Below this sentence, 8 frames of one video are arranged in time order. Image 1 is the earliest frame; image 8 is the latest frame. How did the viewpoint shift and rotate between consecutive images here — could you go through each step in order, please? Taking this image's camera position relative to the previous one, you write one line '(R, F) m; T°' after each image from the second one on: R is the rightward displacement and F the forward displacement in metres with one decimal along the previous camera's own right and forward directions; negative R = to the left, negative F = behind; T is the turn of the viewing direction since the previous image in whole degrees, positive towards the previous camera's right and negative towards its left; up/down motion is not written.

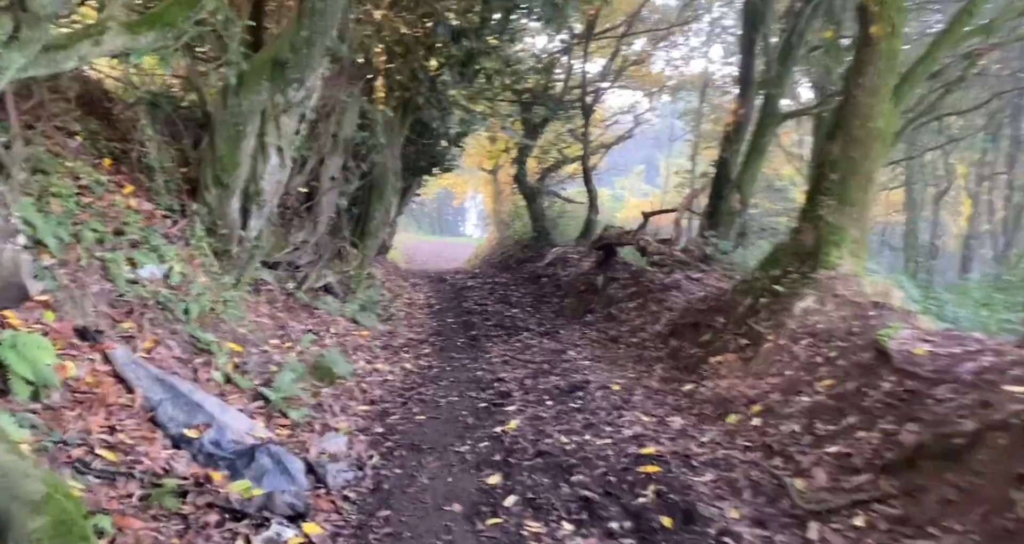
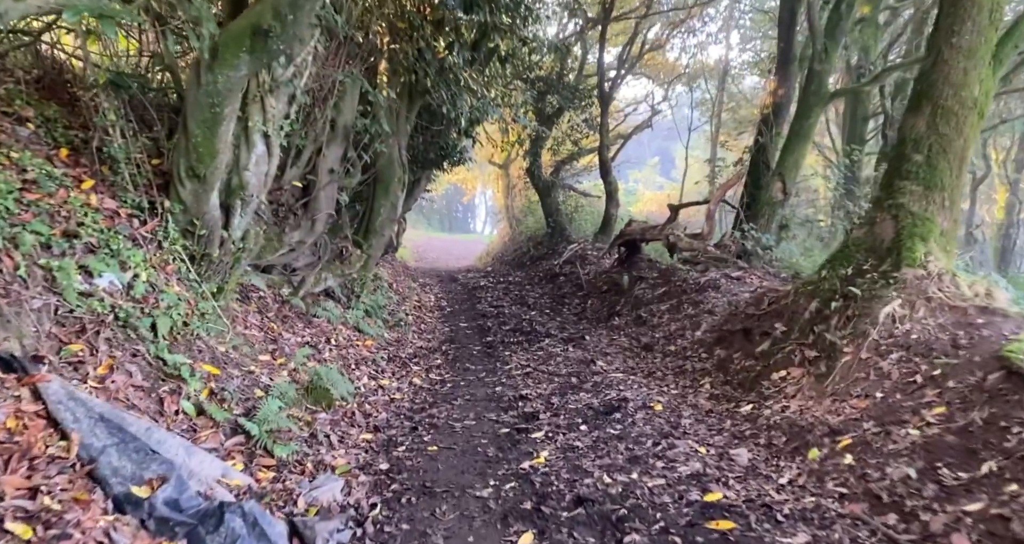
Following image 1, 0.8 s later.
(-0.1, +1.1) m; -1°
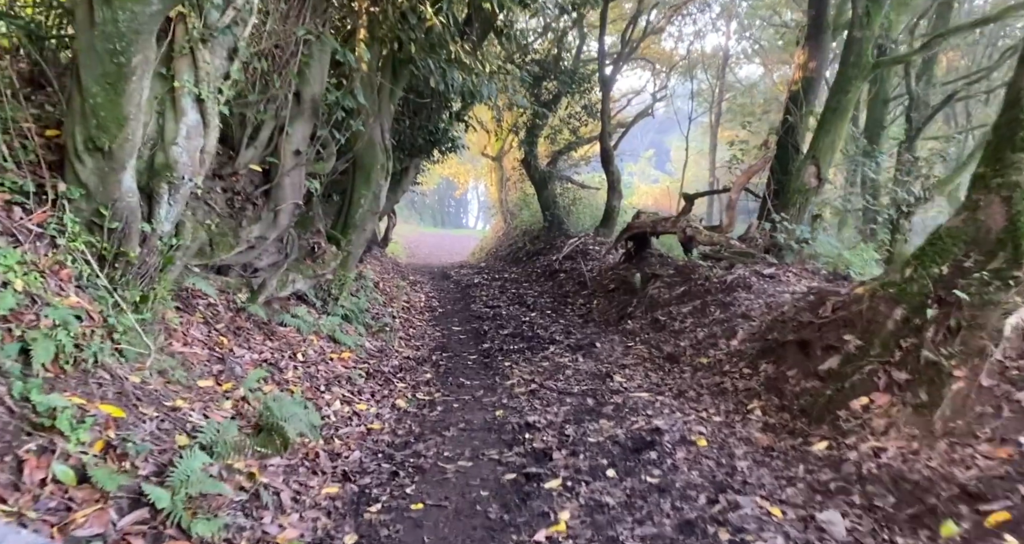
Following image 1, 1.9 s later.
(-0.1, +1.5) m; +1°
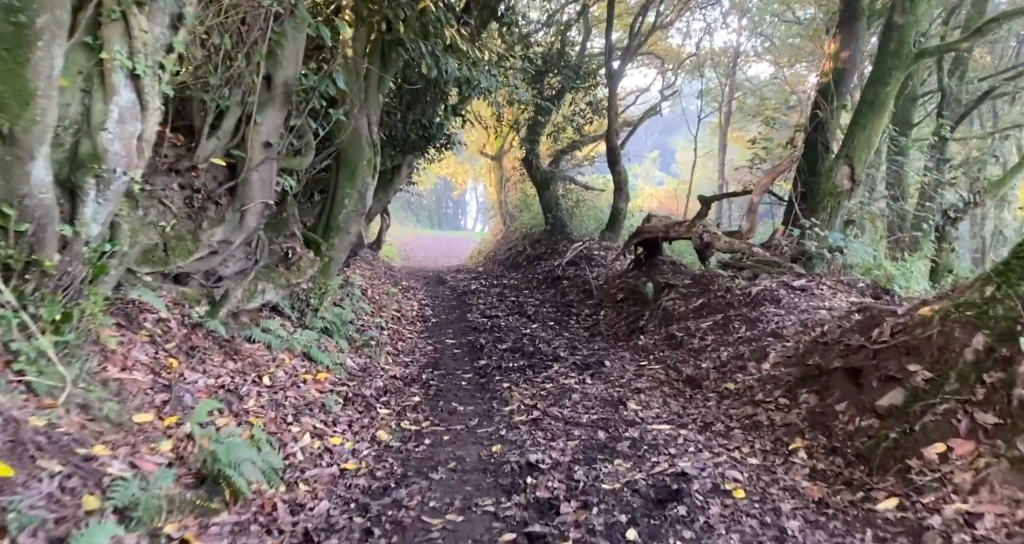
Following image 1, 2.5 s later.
(0.0, +1.0) m; 0°
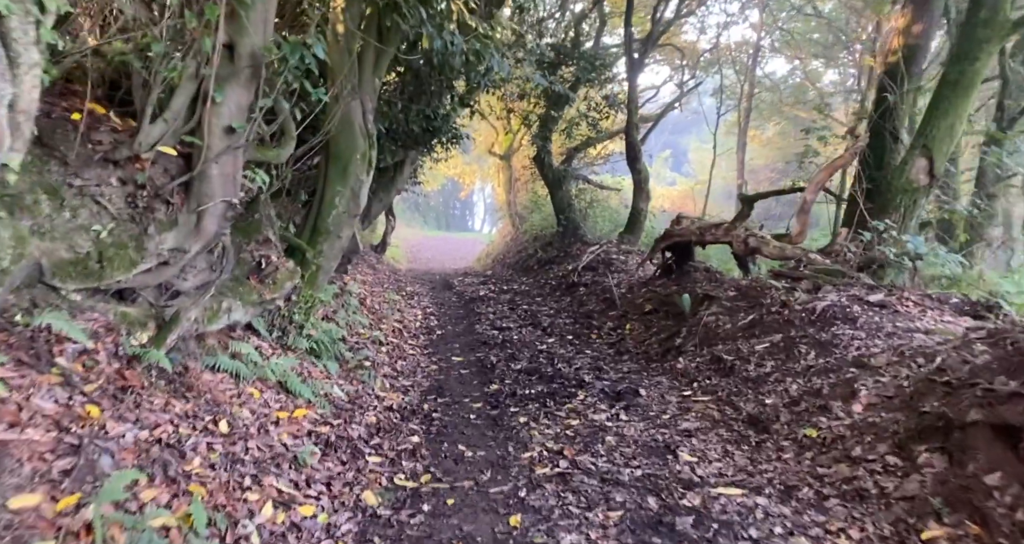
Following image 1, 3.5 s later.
(-0.1, +1.4) m; 0°
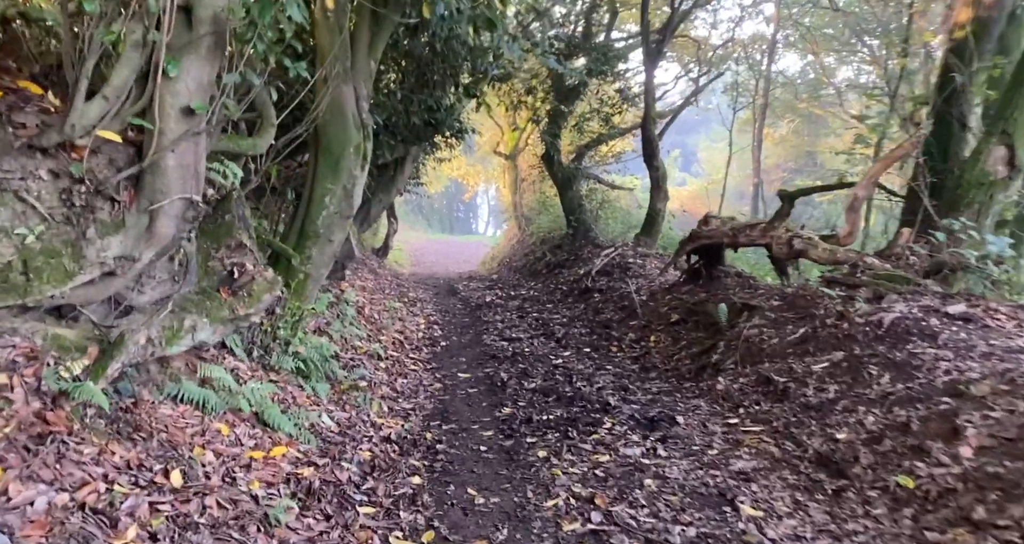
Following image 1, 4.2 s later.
(-0.1, +1.0) m; 0°
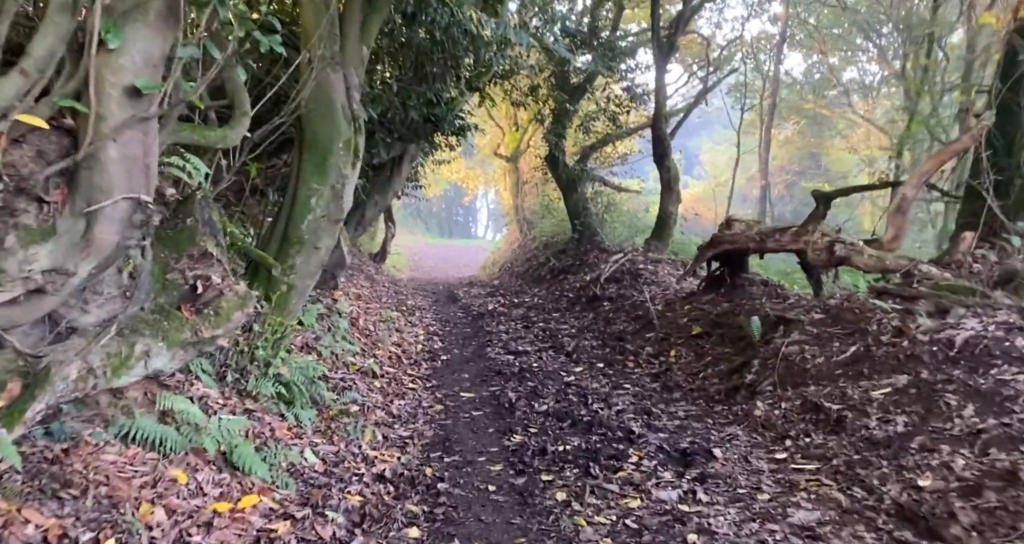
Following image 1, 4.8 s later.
(-0.1, +0.9) m; 0°
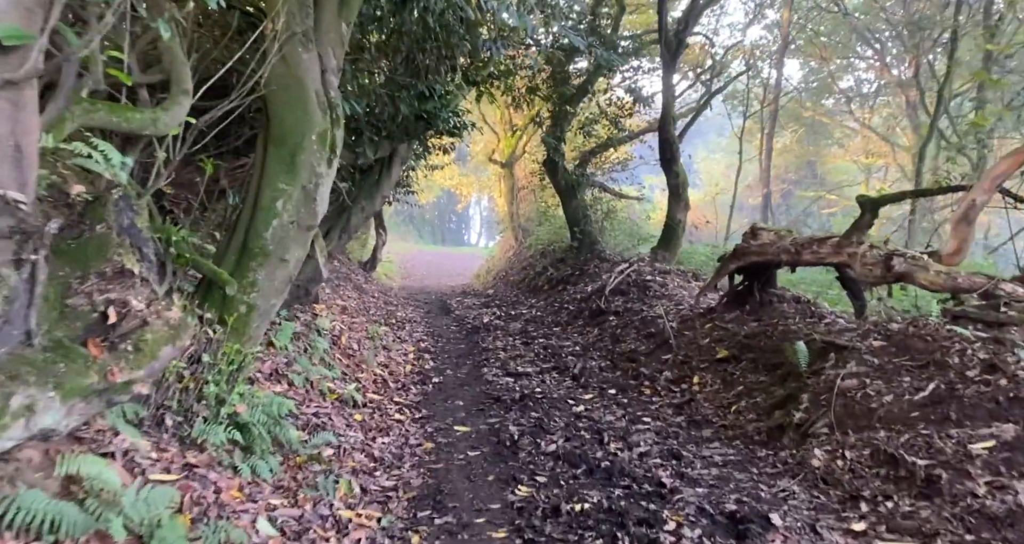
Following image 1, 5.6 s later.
(-0.1, +1.2) m; +1°
